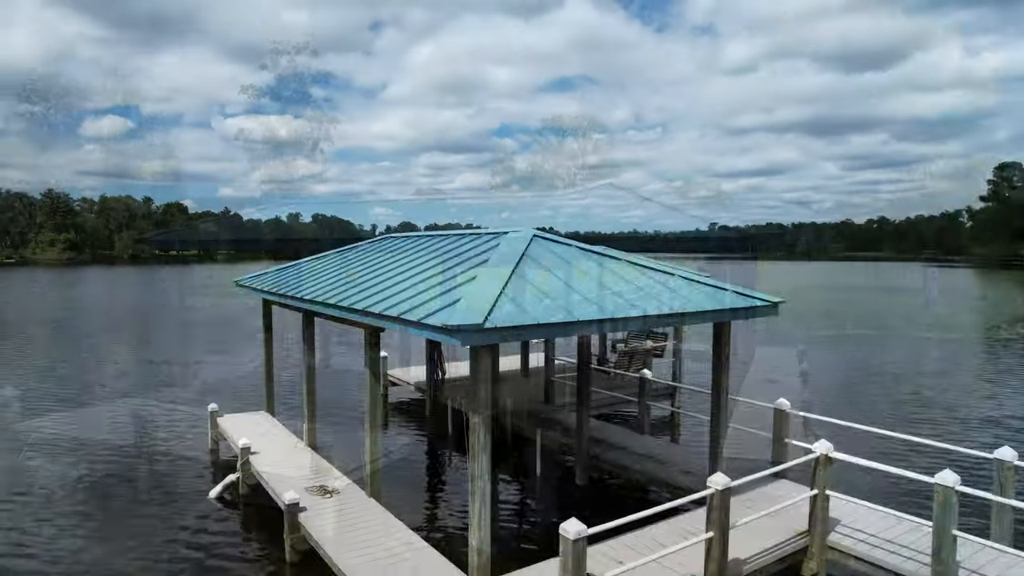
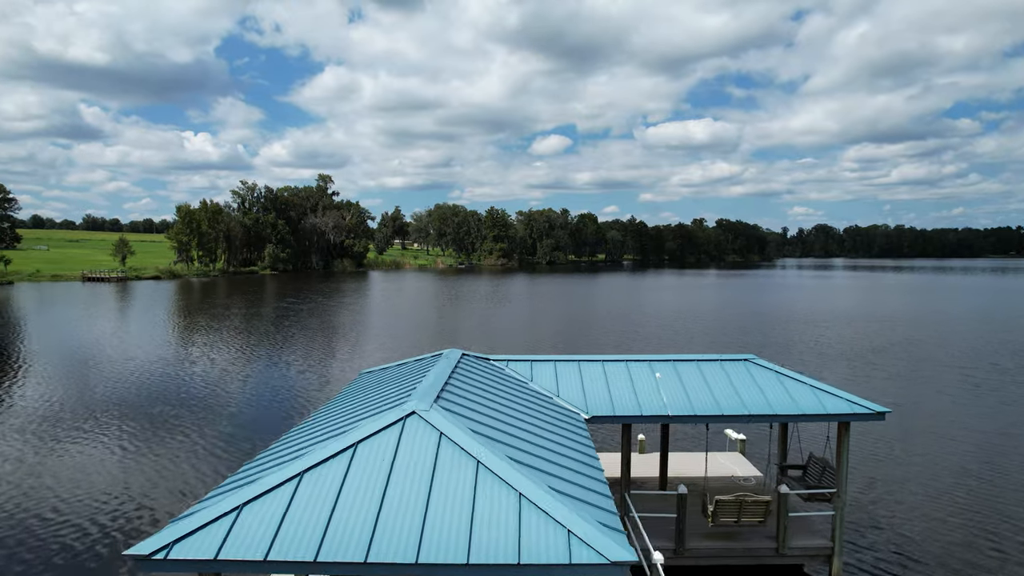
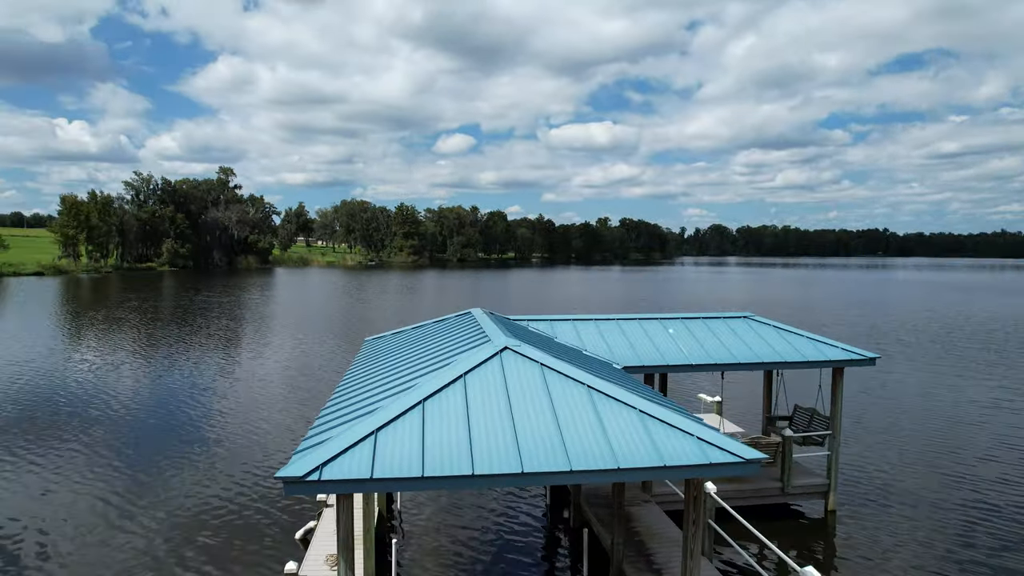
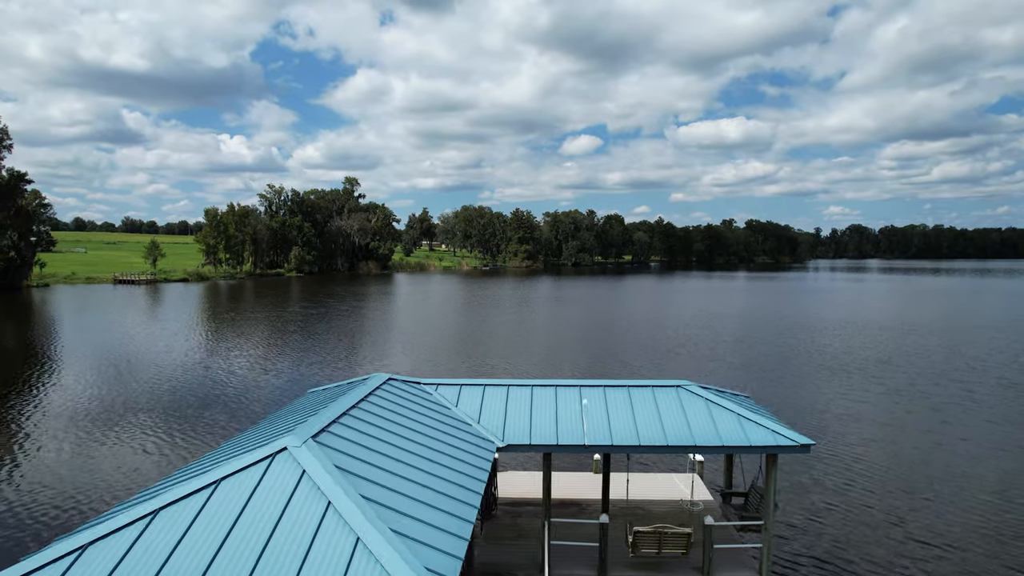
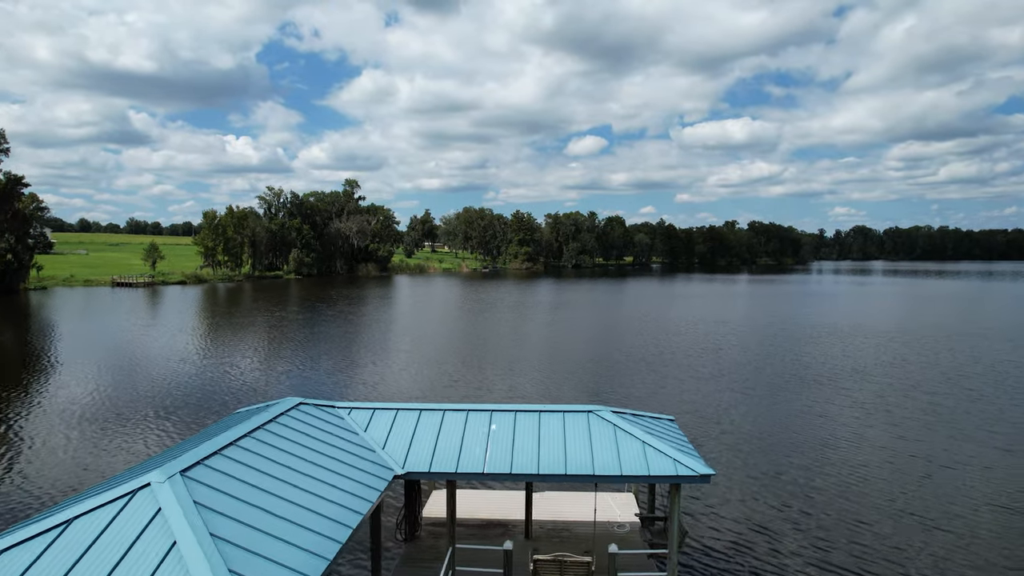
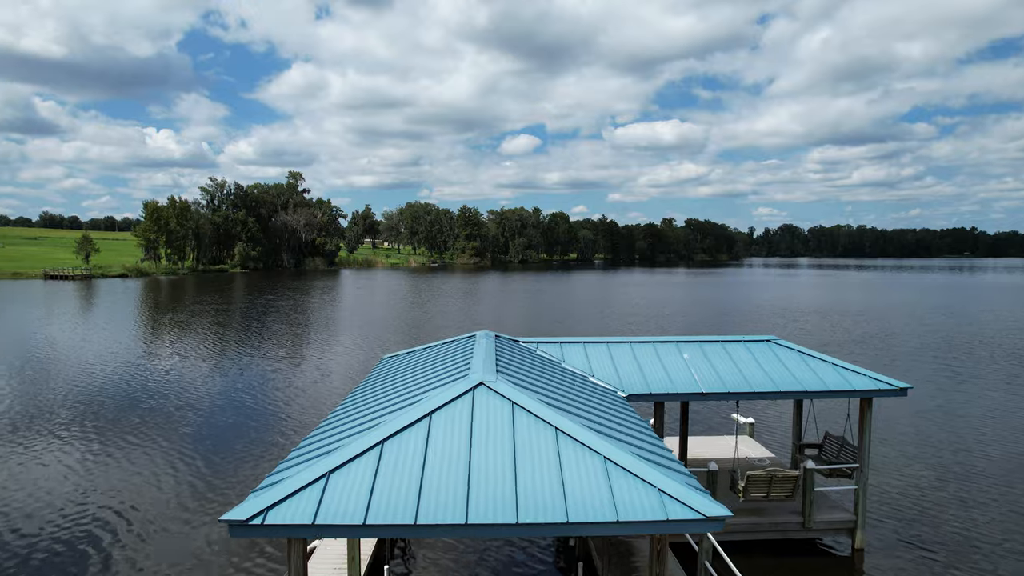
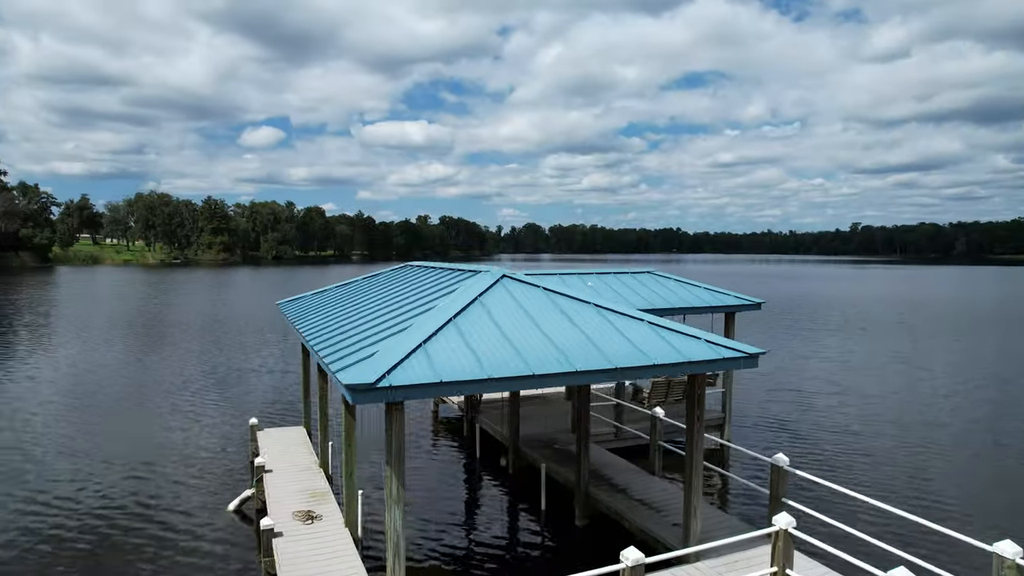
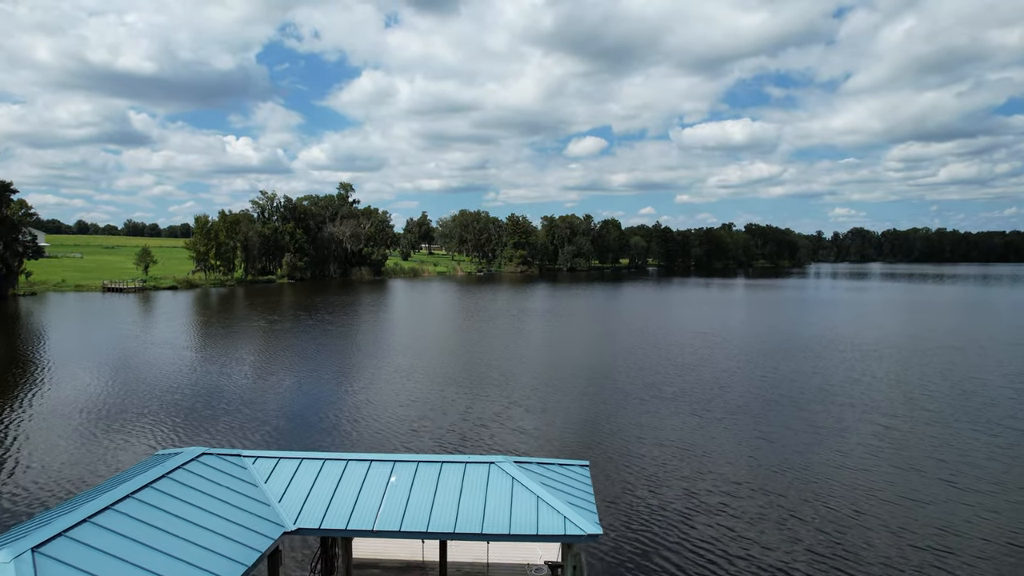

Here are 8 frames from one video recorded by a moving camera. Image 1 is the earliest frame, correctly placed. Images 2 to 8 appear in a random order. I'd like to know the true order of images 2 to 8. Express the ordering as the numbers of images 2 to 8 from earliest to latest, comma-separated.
7, 3, 6, 2, 4, 5, 8
